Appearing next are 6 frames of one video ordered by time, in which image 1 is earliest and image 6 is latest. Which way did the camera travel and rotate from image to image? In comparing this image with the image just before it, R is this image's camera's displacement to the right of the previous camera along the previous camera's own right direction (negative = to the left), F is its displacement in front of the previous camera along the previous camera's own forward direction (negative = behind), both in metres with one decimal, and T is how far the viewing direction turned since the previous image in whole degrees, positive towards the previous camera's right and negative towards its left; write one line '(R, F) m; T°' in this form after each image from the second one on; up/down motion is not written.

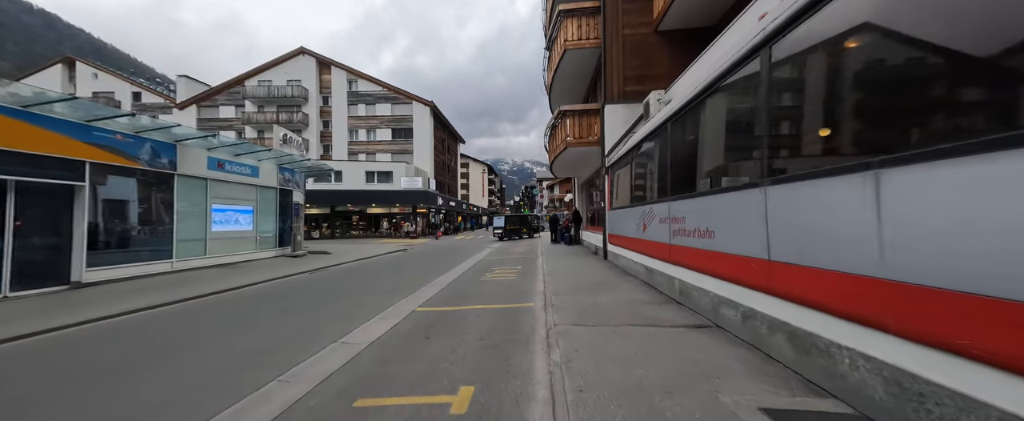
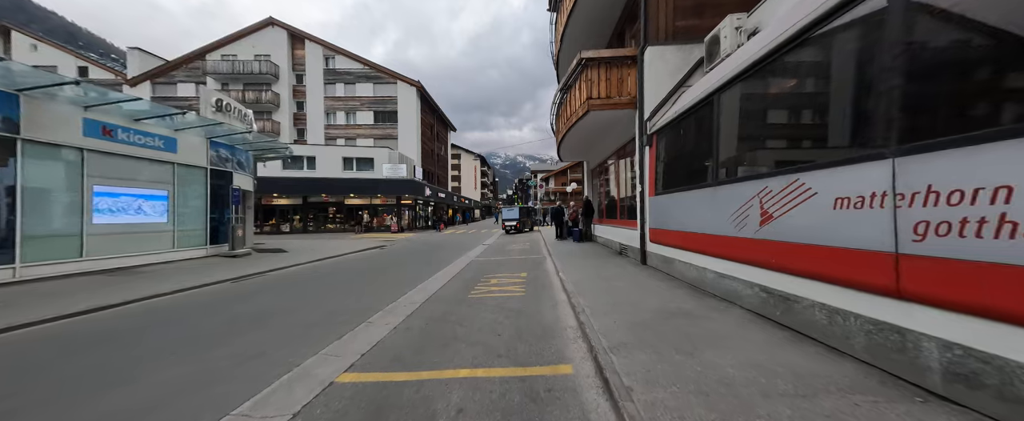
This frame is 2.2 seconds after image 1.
(-0.2, +2.9) m; +1°
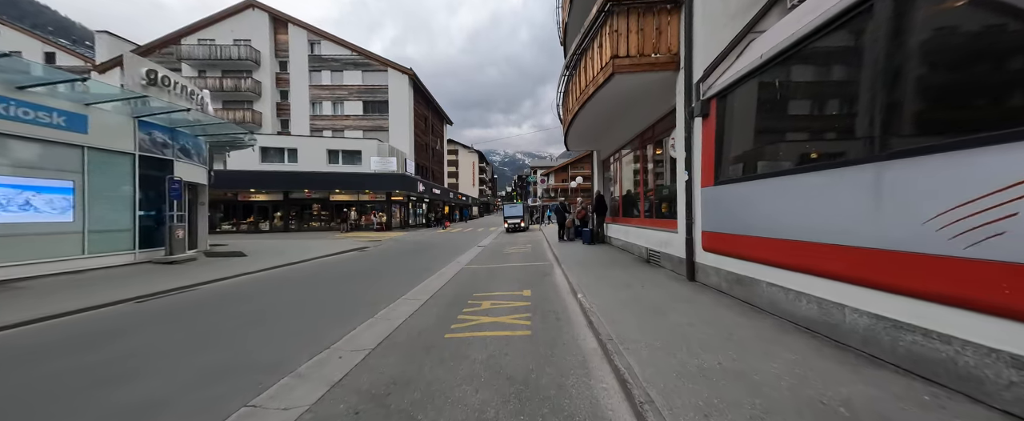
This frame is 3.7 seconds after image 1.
(0.0, +2.0) m; 0°
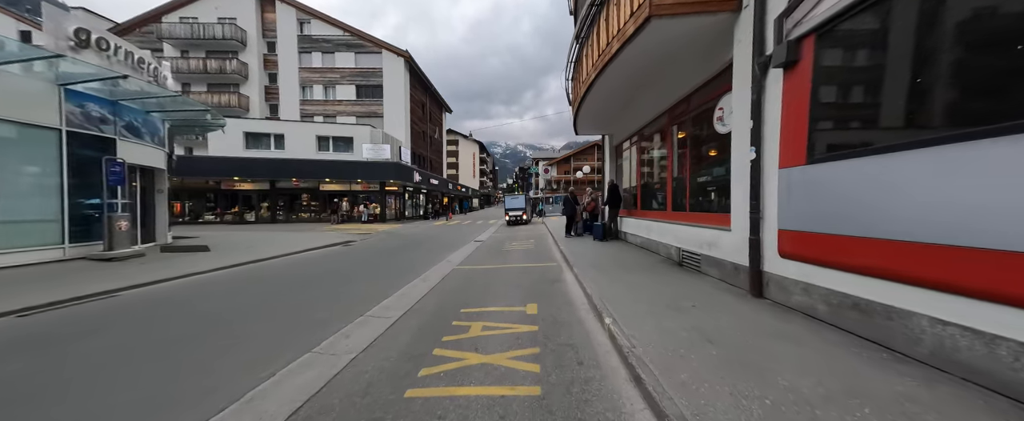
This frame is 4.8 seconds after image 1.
(0.0, +1.4) m; 0°
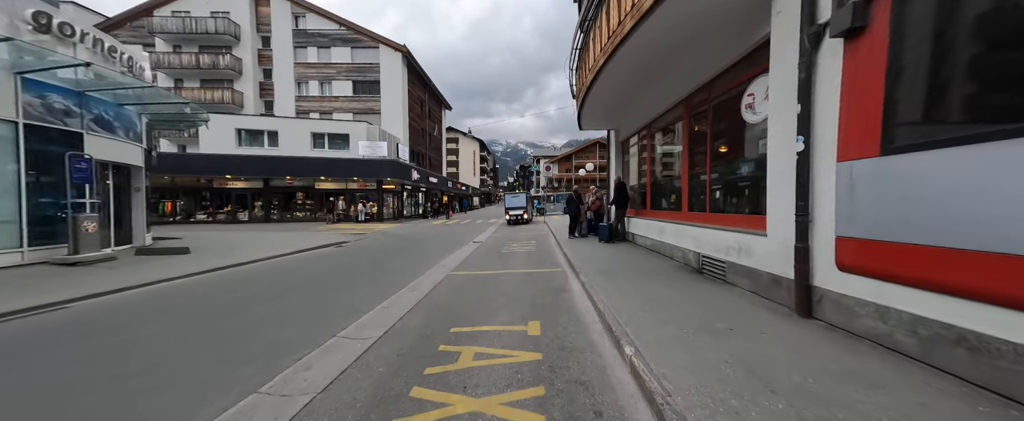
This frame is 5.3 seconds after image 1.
(0.0, +0.6) m; 0°
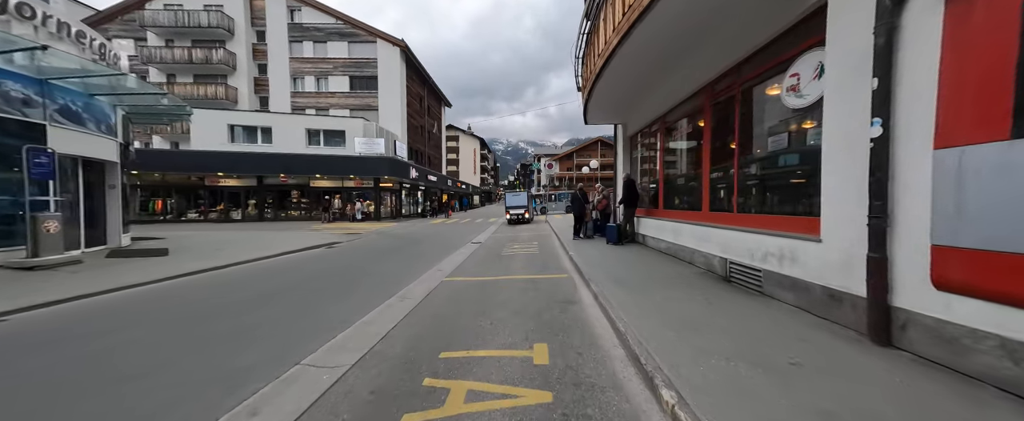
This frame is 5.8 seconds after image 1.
(0.0, +0.6) m; 0°
